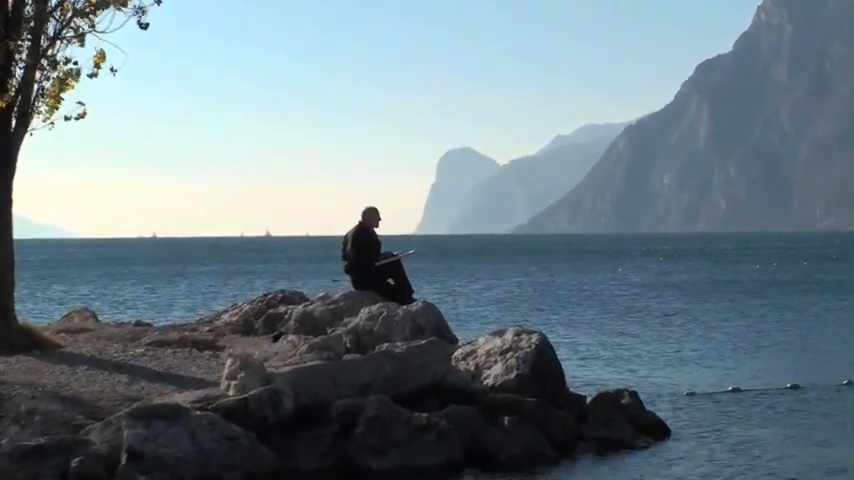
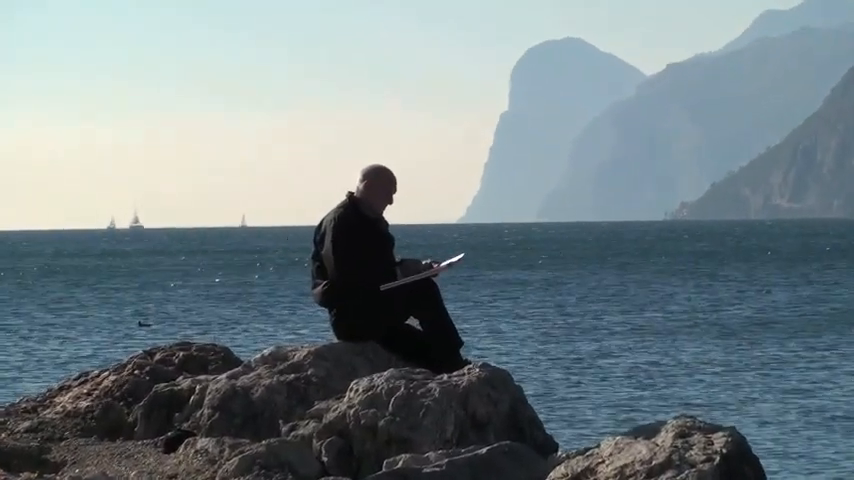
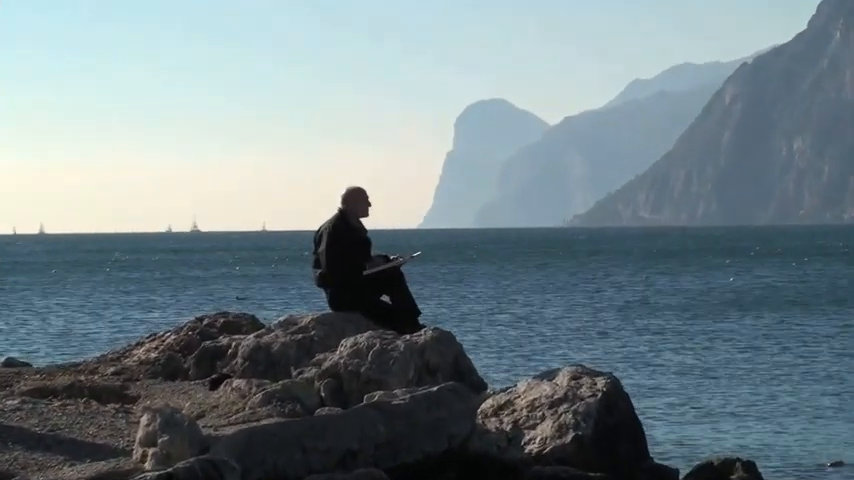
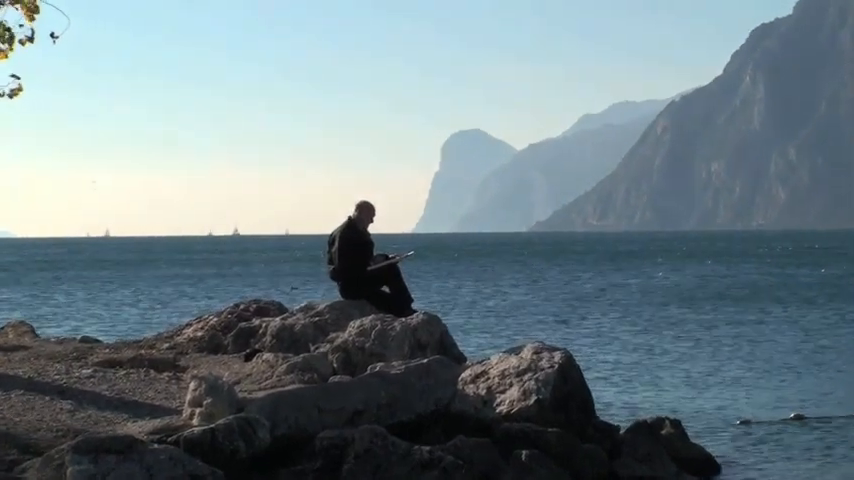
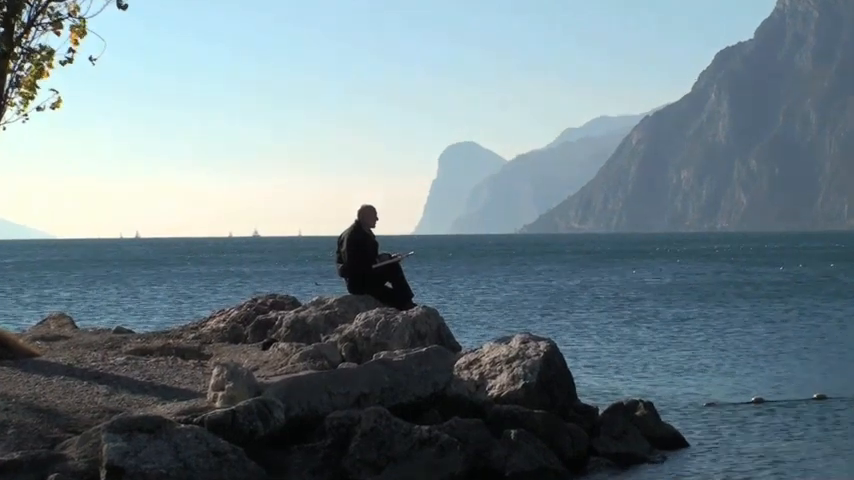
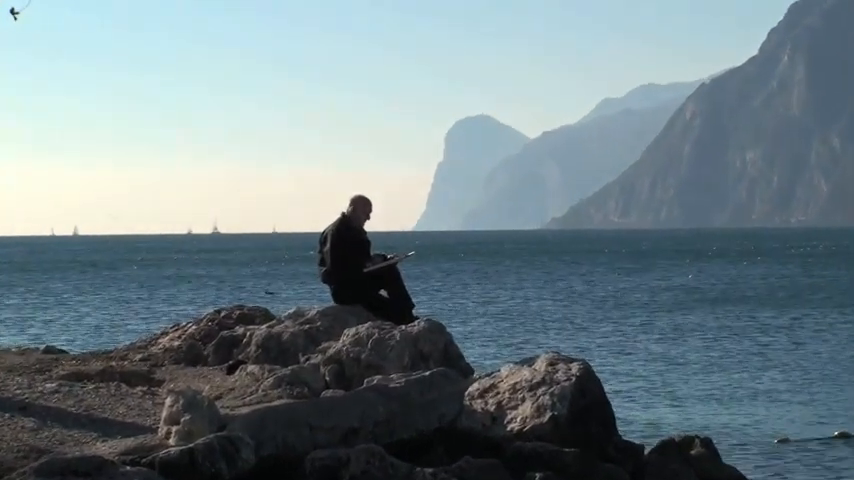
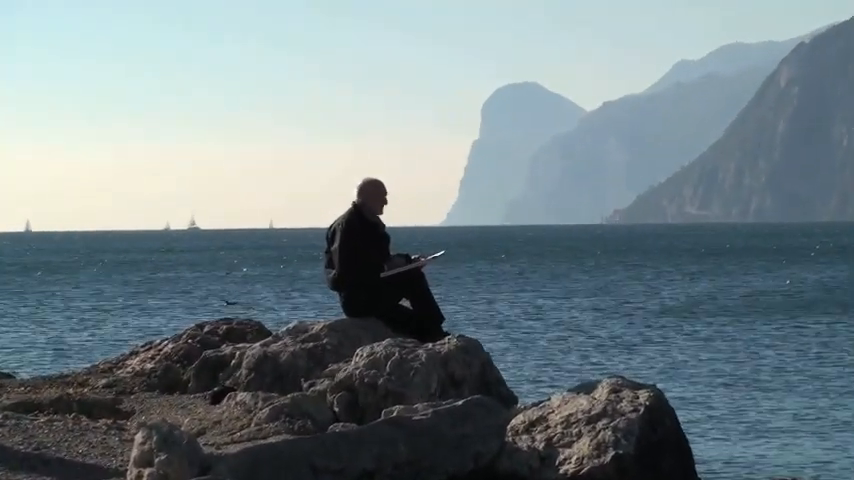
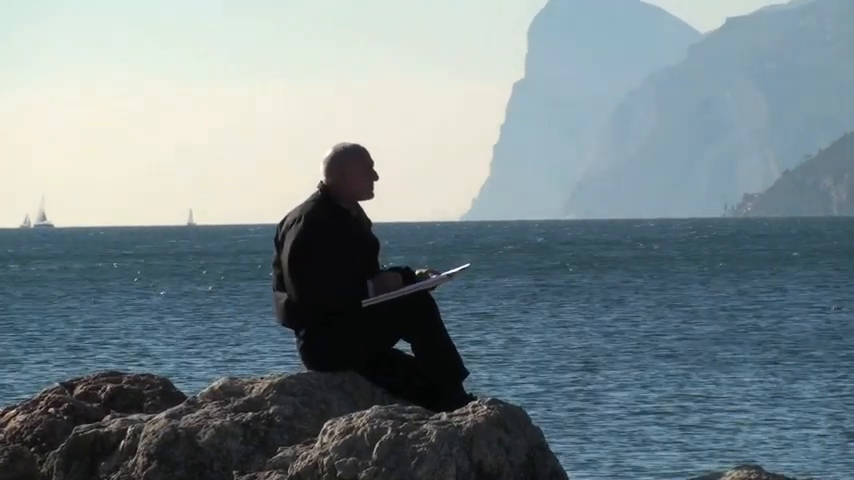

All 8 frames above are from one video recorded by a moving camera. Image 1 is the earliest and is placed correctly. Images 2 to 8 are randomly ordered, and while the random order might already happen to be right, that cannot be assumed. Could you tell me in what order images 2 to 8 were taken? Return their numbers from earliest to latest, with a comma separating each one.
5, 4, 6, 3, 7, 2, 8
